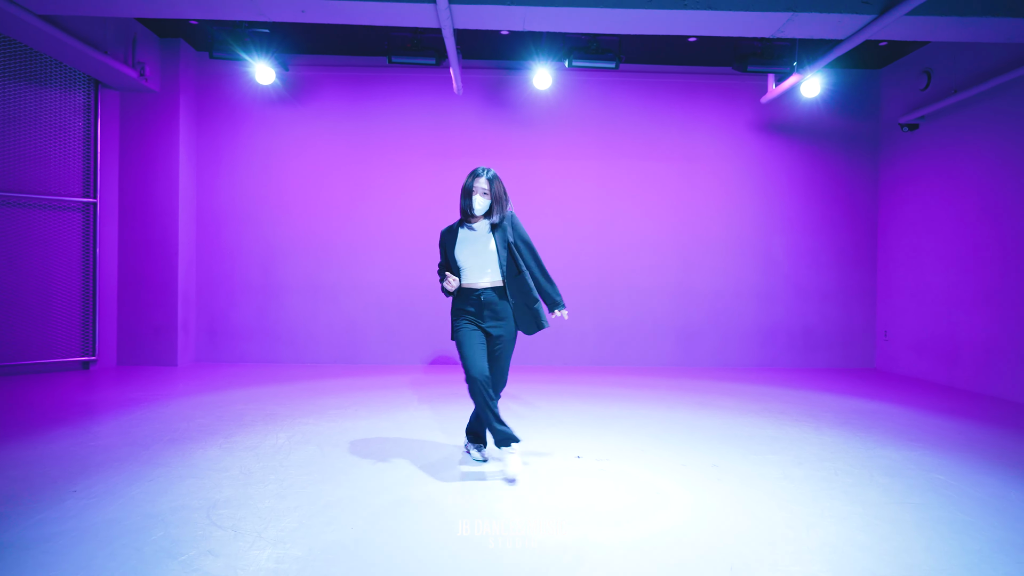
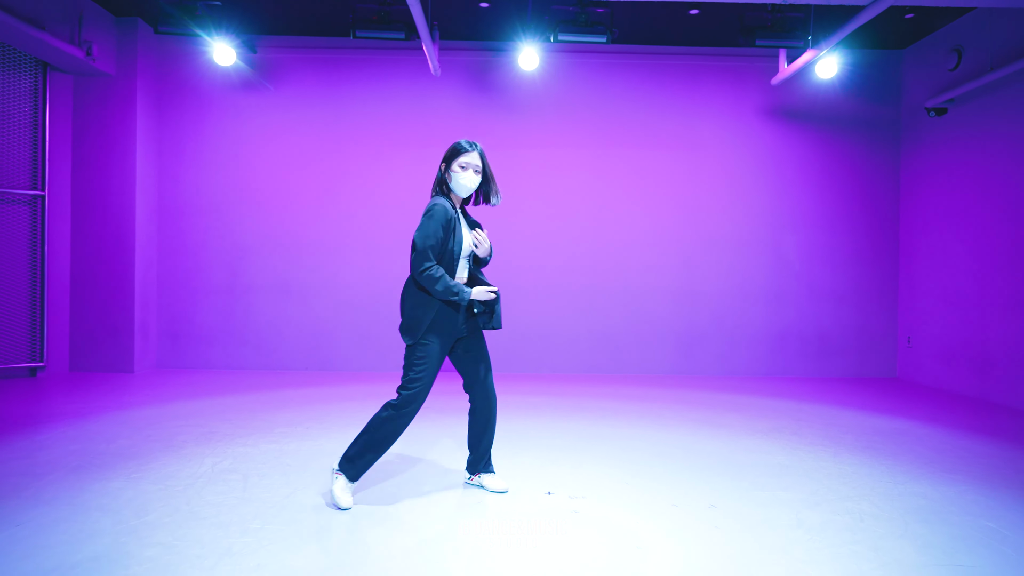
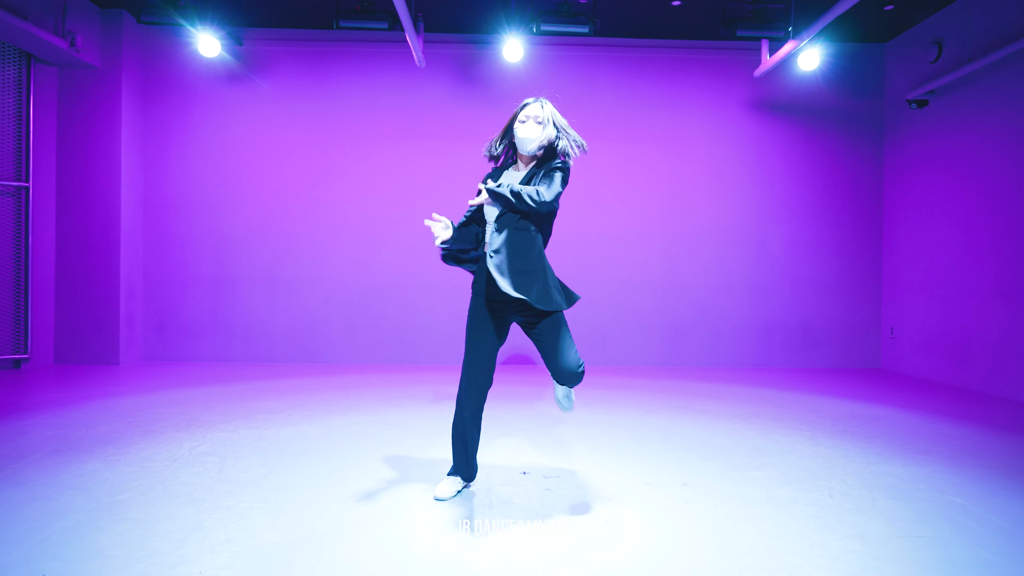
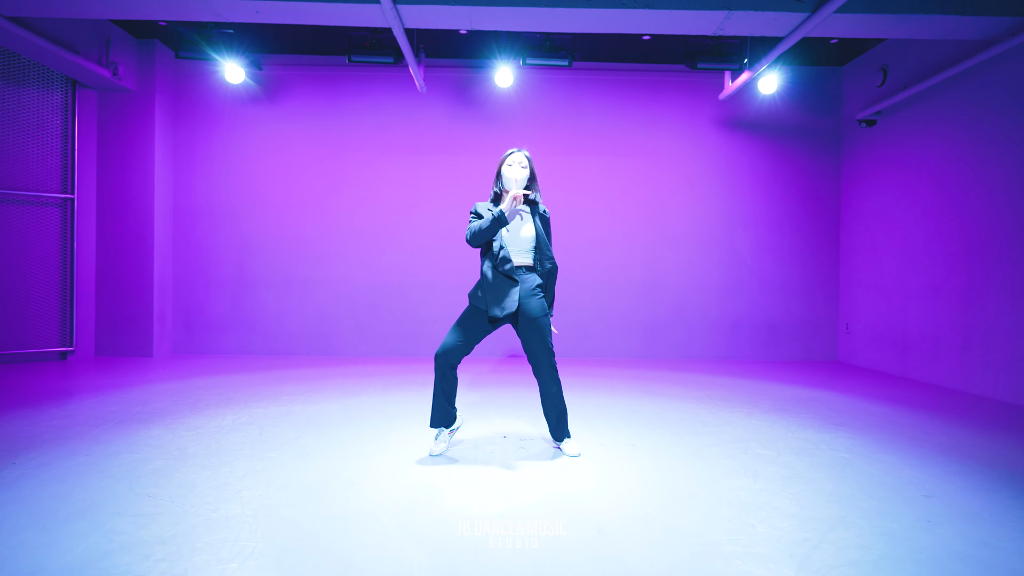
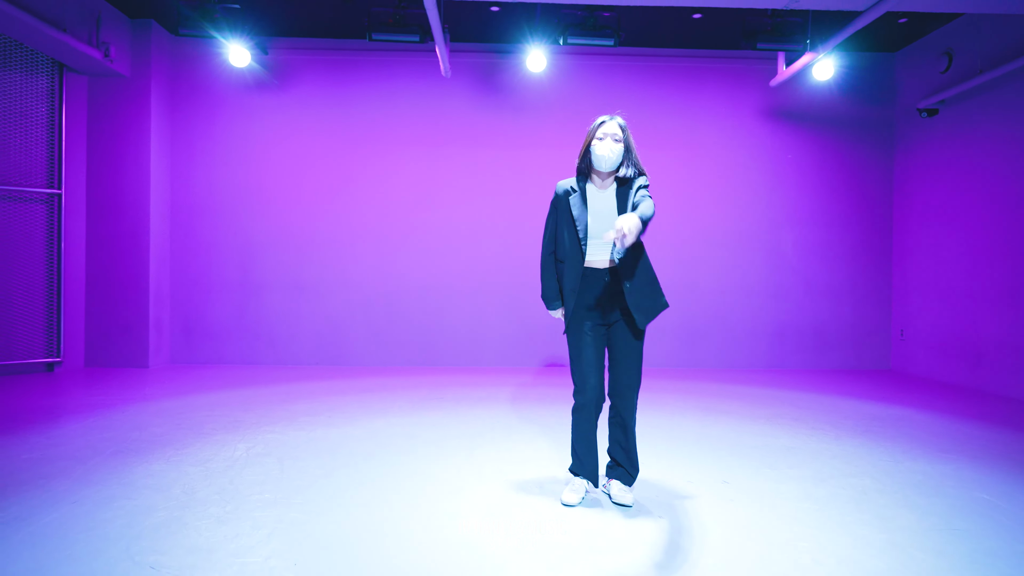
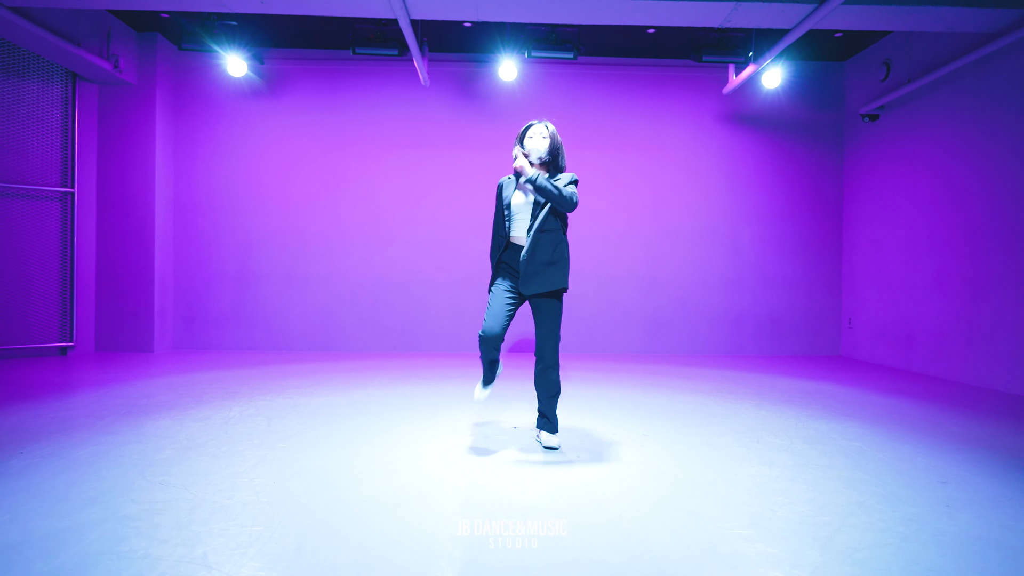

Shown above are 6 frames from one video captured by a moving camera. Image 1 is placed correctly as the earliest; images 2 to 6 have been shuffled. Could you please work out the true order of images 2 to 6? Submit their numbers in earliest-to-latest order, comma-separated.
5, 6, 3, 4, 2
